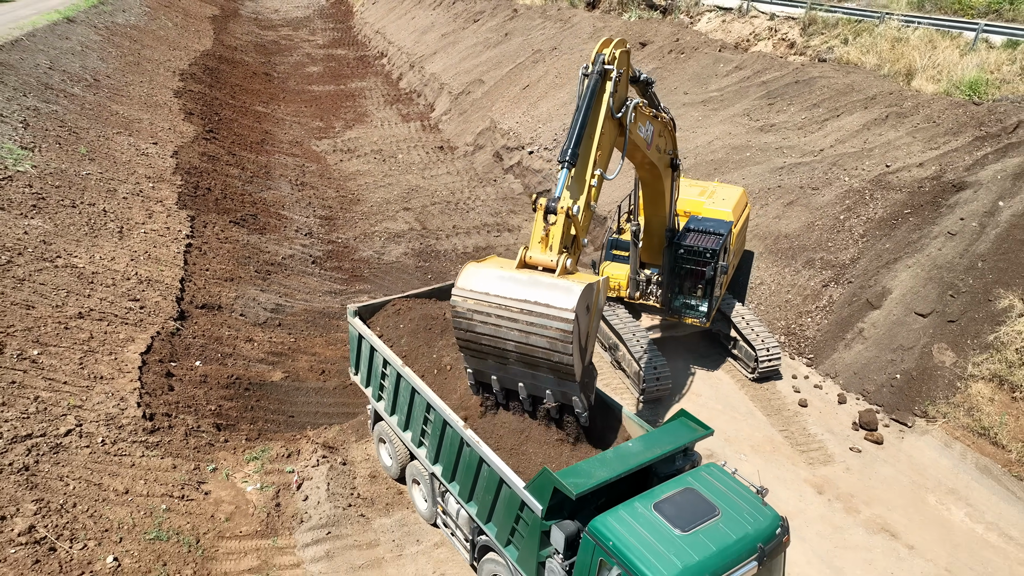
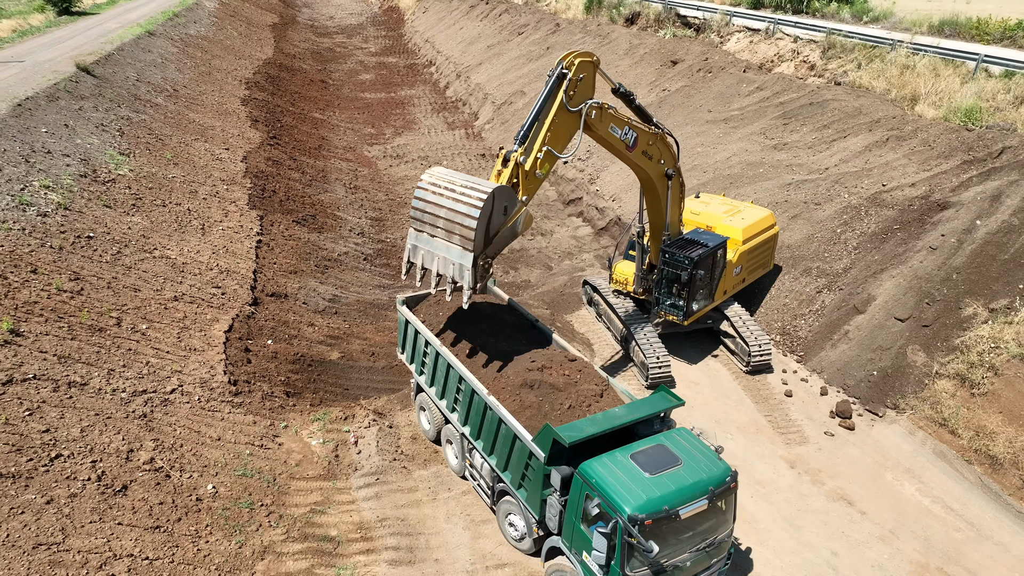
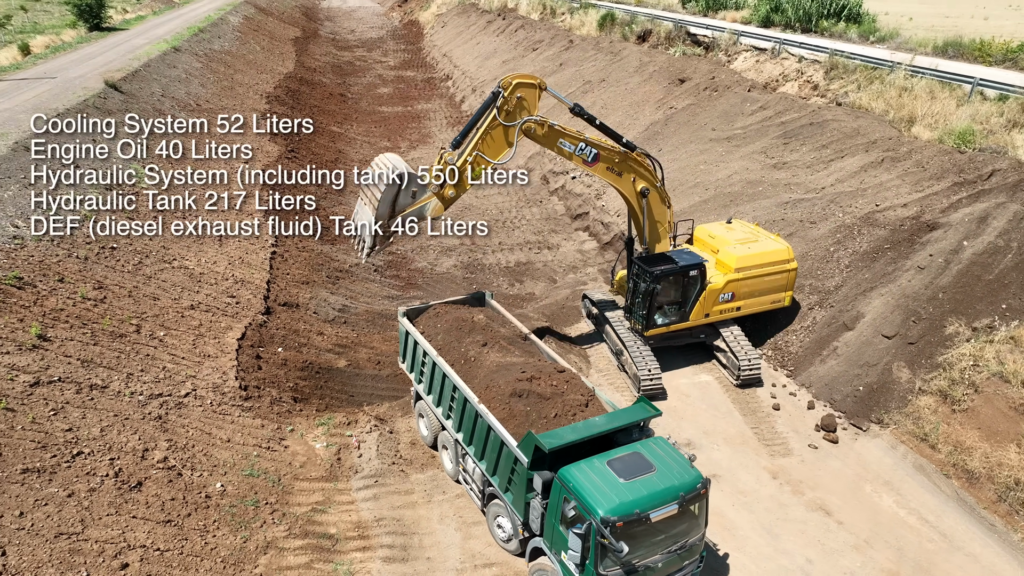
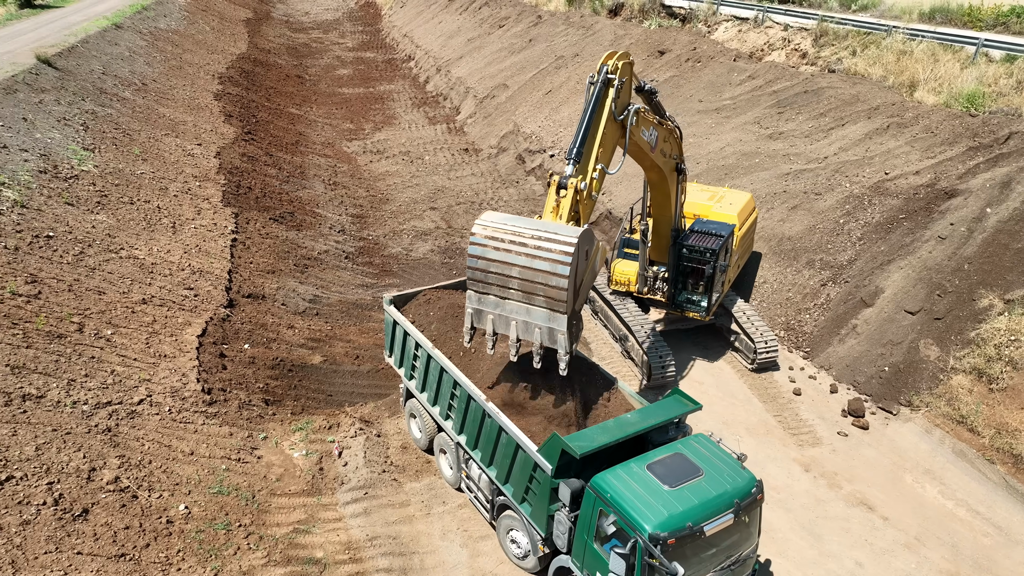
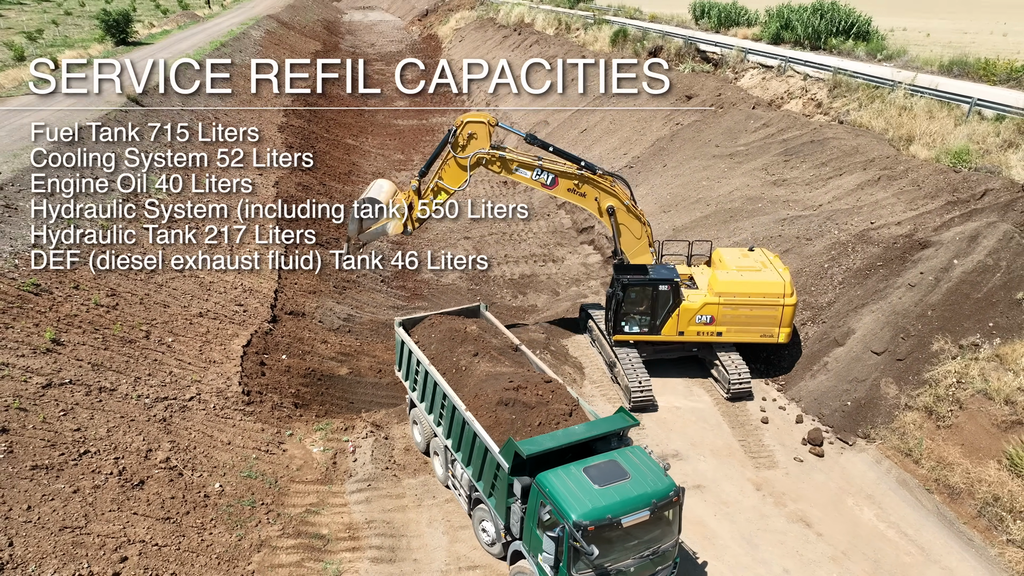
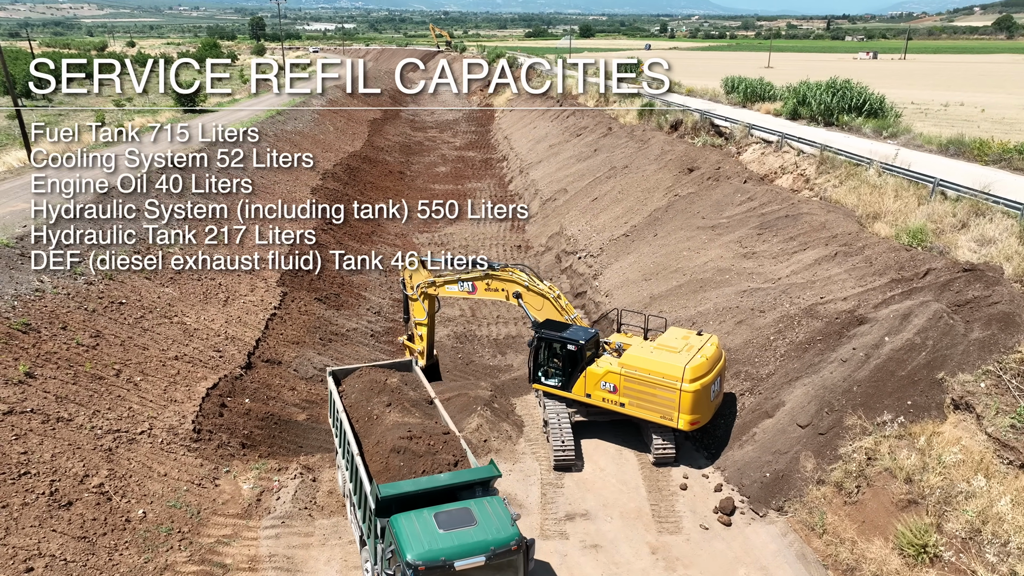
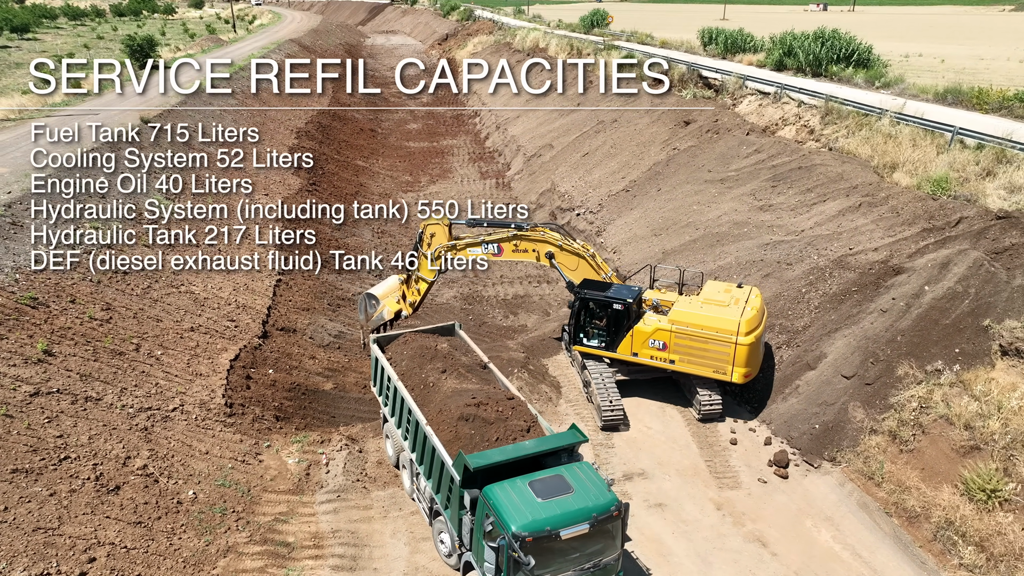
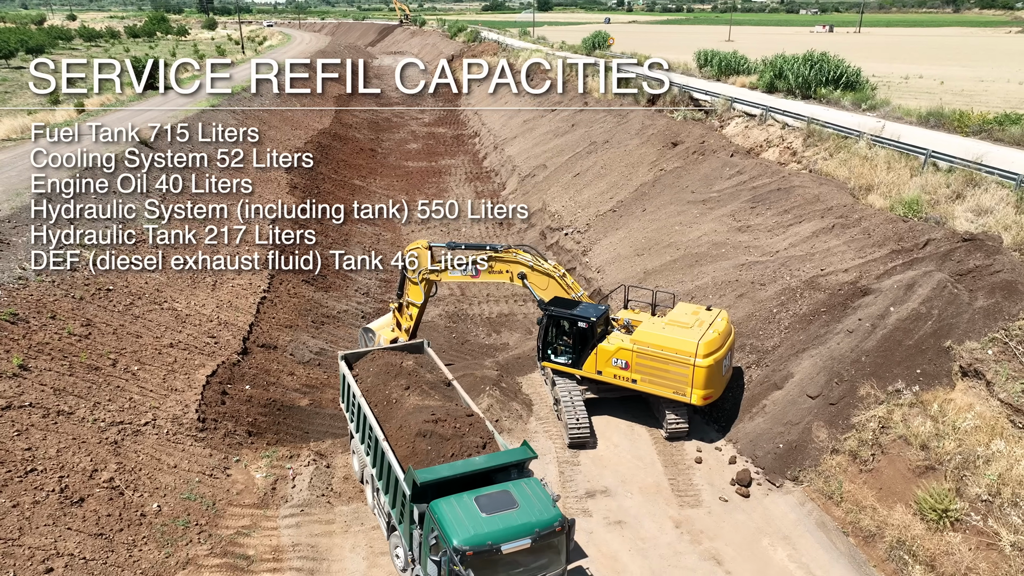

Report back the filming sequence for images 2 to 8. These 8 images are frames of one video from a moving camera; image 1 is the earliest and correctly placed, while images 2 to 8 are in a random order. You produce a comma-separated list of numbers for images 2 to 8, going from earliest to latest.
4, 2, 3, 5, 7, 8, 6
